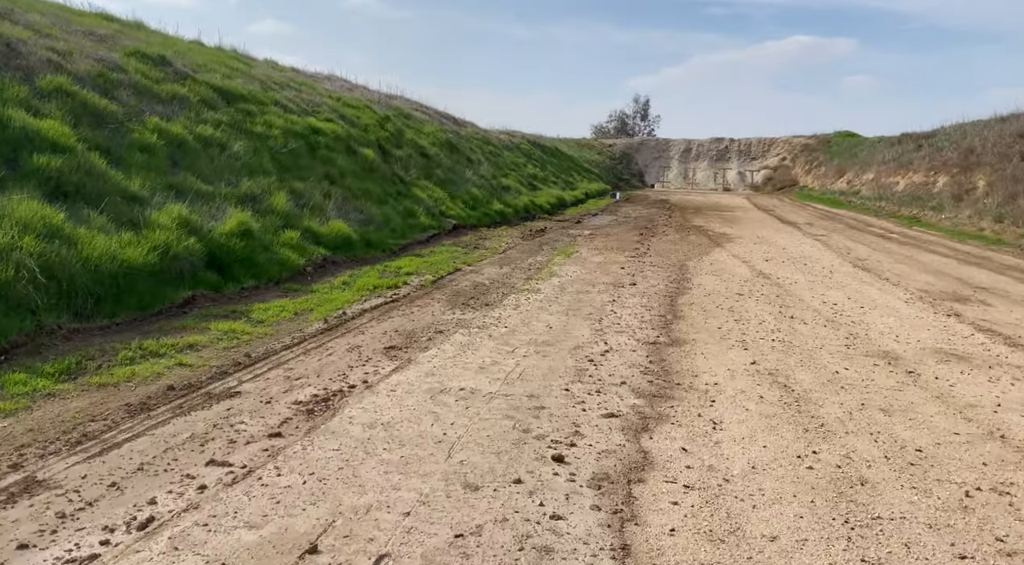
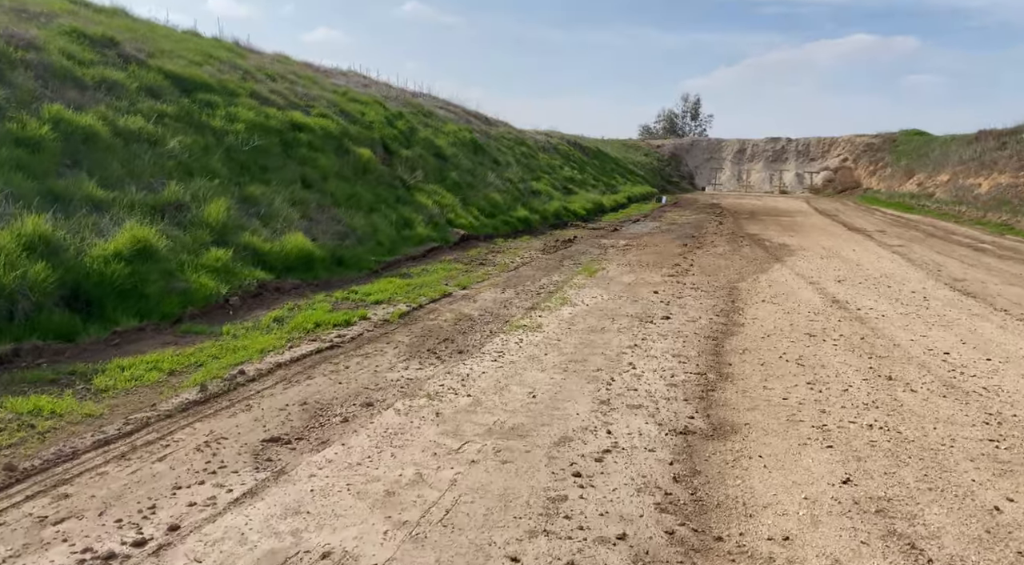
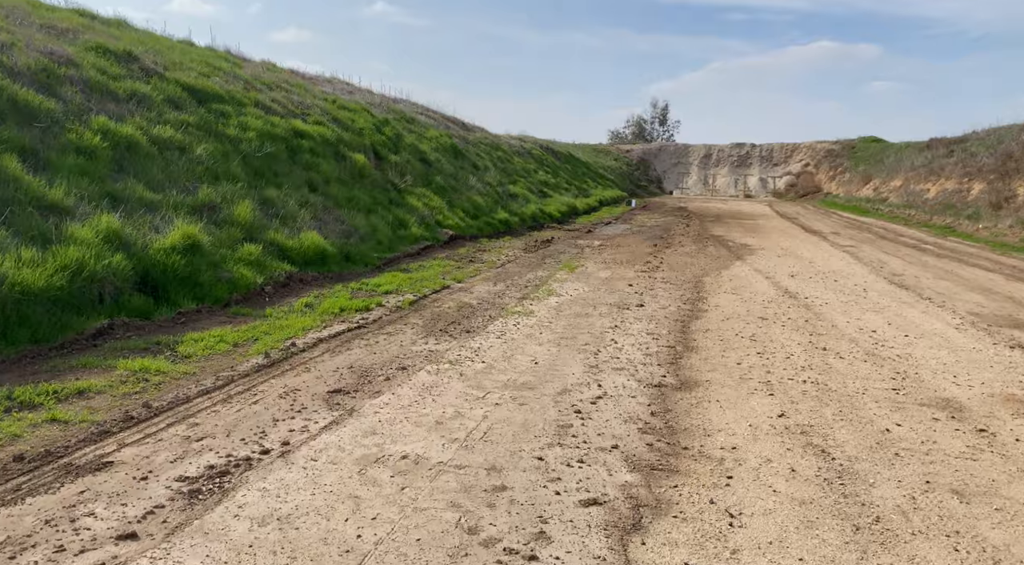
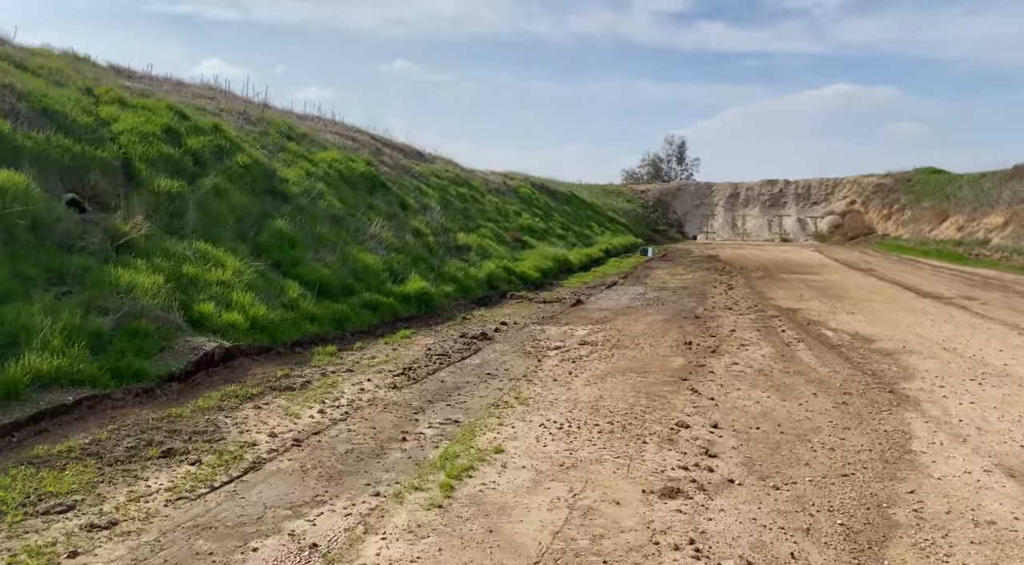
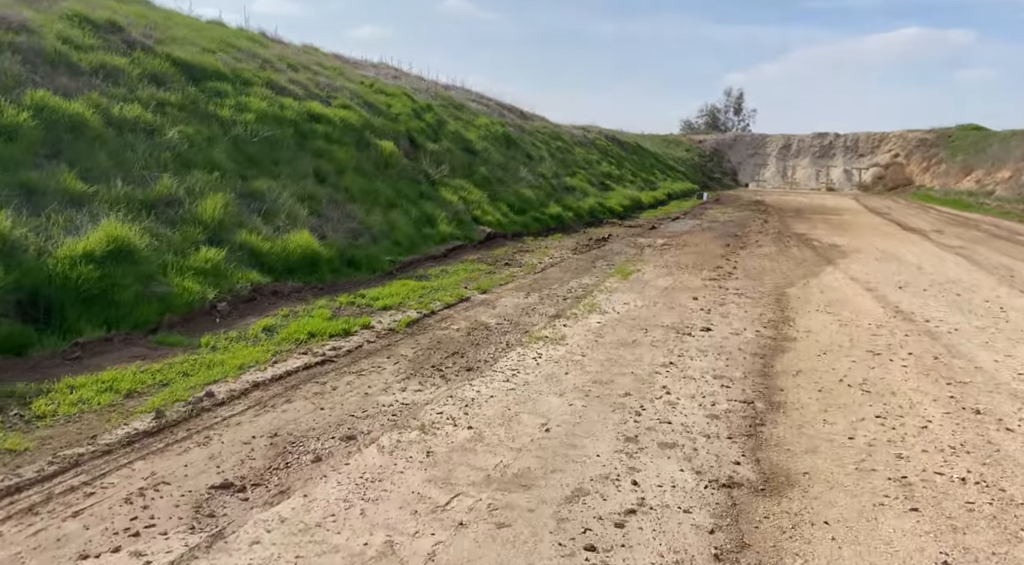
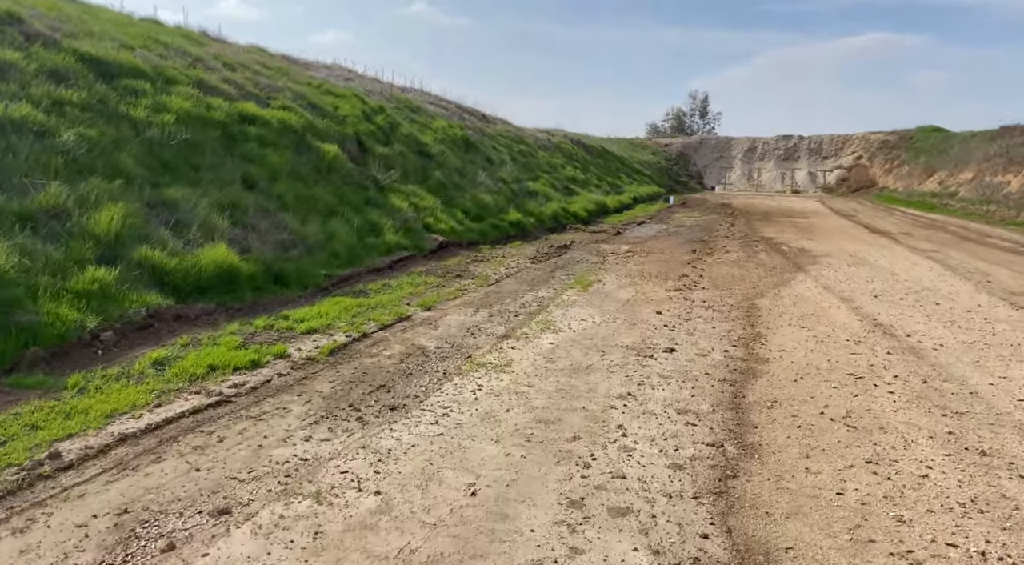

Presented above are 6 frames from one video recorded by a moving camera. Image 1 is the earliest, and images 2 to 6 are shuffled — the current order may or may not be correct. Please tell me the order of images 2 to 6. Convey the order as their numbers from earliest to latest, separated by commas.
3, 2, 5, 6, 4
